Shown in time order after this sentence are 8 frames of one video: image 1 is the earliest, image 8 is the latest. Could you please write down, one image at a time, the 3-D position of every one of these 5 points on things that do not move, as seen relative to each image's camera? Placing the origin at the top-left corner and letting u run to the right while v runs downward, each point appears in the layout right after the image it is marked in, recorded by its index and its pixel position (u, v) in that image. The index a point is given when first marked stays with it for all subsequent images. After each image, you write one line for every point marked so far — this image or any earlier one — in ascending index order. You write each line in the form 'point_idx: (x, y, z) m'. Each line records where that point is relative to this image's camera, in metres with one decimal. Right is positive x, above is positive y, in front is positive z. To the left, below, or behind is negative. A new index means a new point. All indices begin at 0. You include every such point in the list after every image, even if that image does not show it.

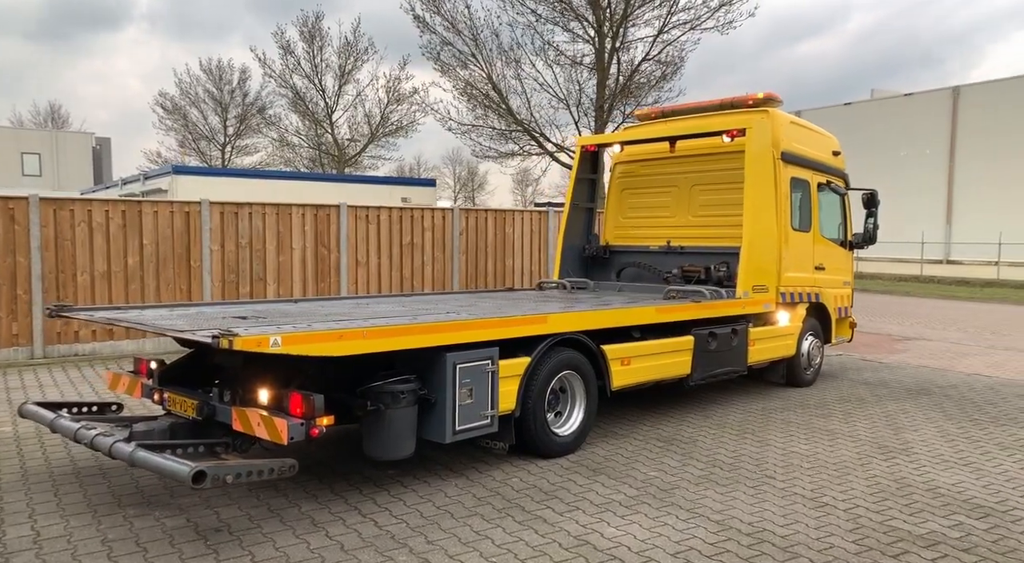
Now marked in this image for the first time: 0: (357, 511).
0: (-0.9, -1.3, +4.3) m
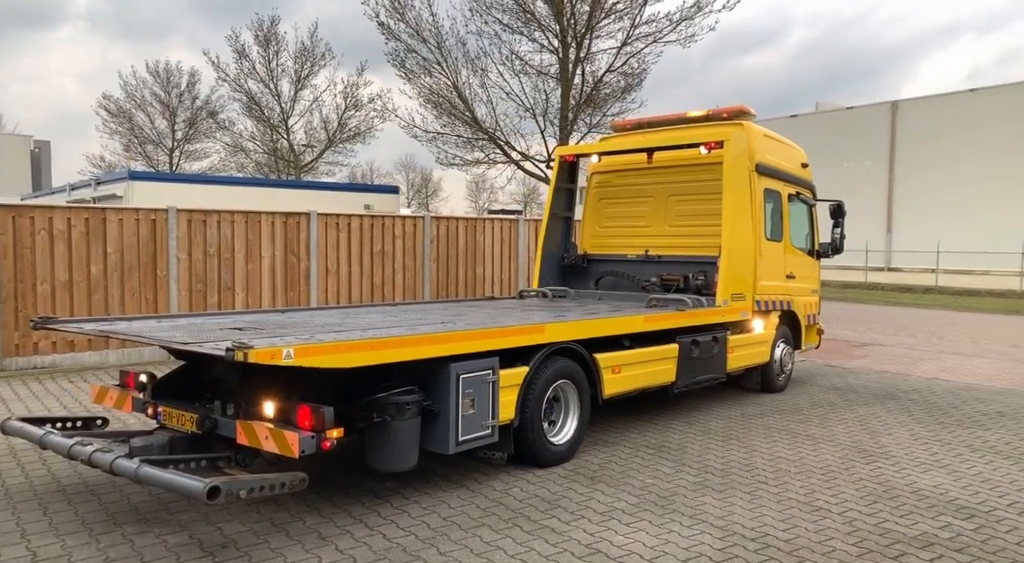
0: (-0.8, -1.3, +4.2) m
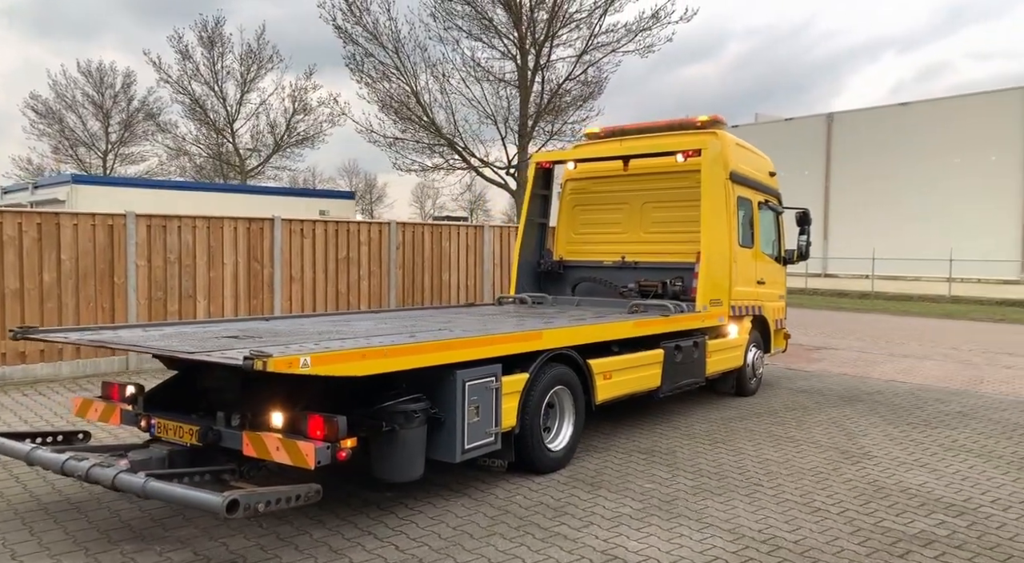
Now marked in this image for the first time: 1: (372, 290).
0: (-0.7, -1.4, +4.1) m
1: (-2.3, -0.1, +12.4) m
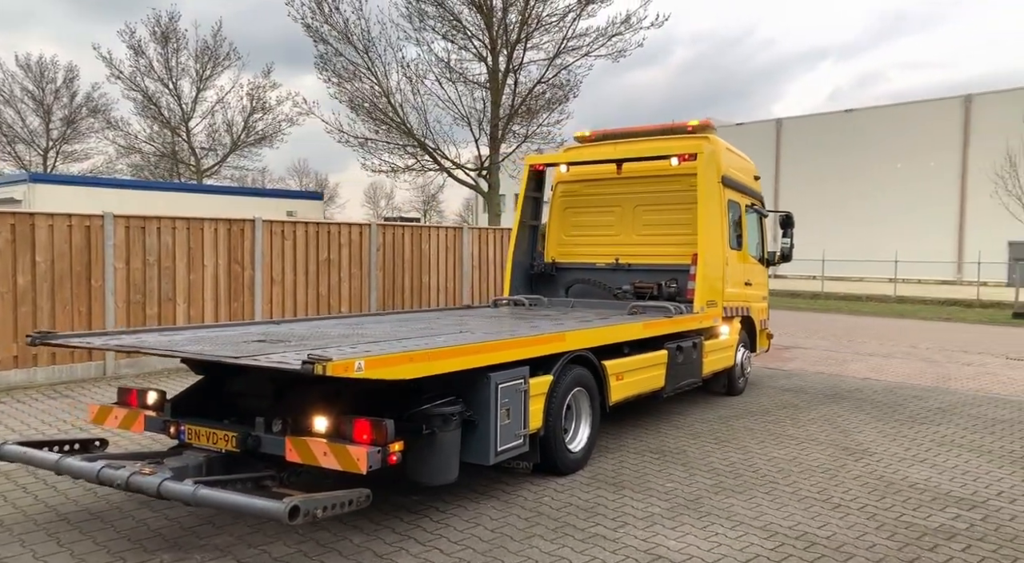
0: (-0.5, -1.4, +4.1) m
1: (-2.5, -0.2, +12.3) m
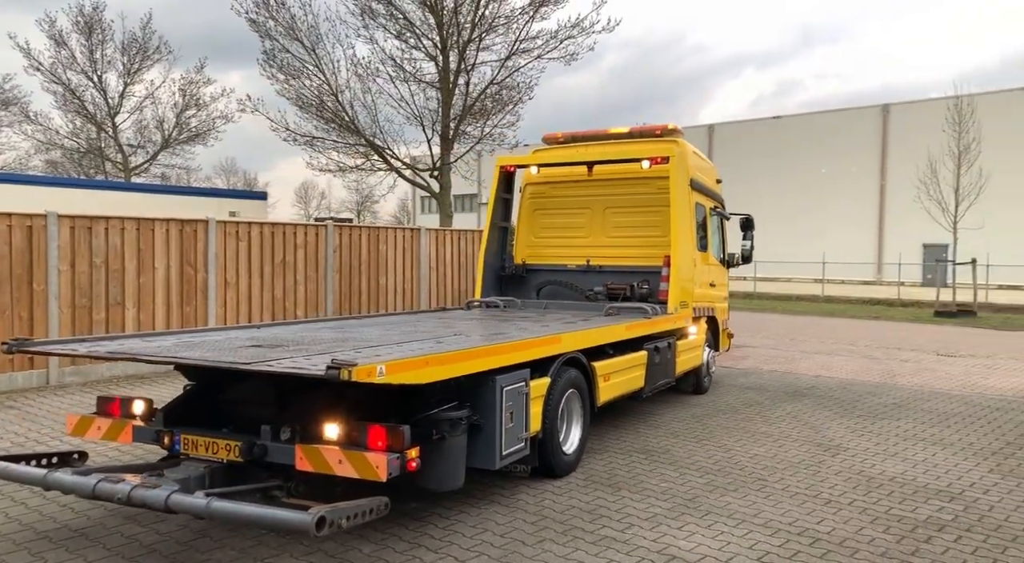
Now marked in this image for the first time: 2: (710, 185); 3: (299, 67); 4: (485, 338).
0: (-0.5, -1.4, +4.0) m
1: (-3.2, -0.2, +12.0) m
2: (+2.5, +1.2, +9.7) m
3: (-4.8, +4.8, +17.3) m
4: (-0.2, -0.4, +5.1) m
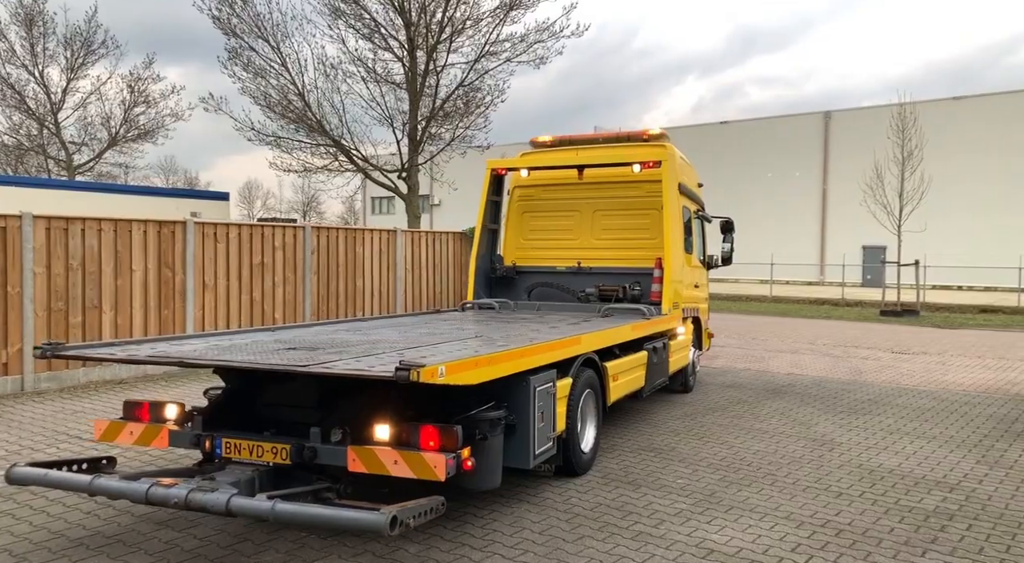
0: (-0.2, -1.4, +4.1) m
1: (-3.5, -0.2, +11.9) m
2: (+2.3, +1.2, +9.9) m
3: (-5.4, +4.8, +17.1) m
4: (0.0, -0.4, +5.2) m
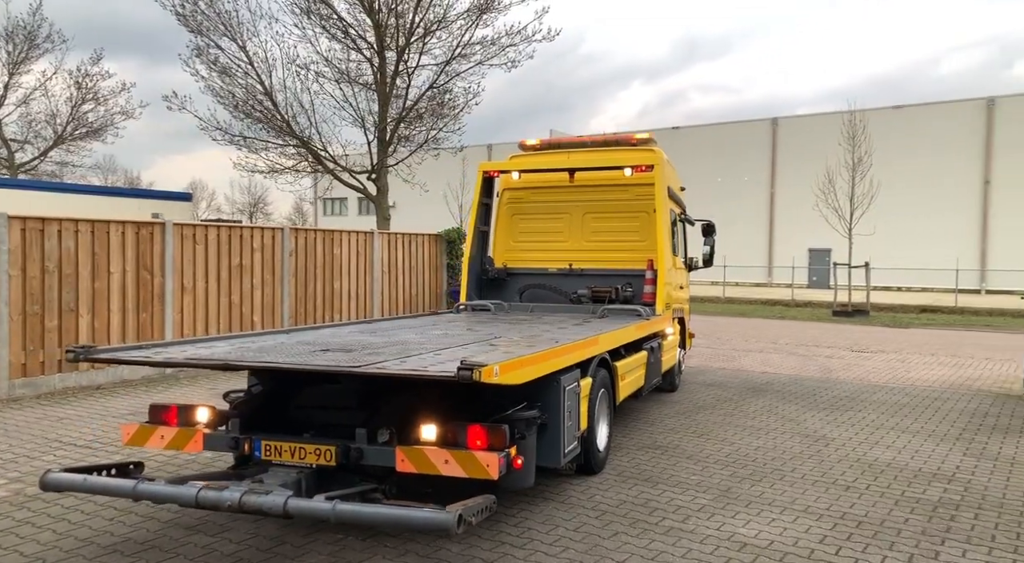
0: (0.0, -1.4, +4.2) m
1: (-3.7, -0.3, +11.7) m
2: (+2.2, +1.2, +10.1) m
3: (-6.0, +4.7, +16.8) m
4: (+0.1, -0.4, +5.2) m
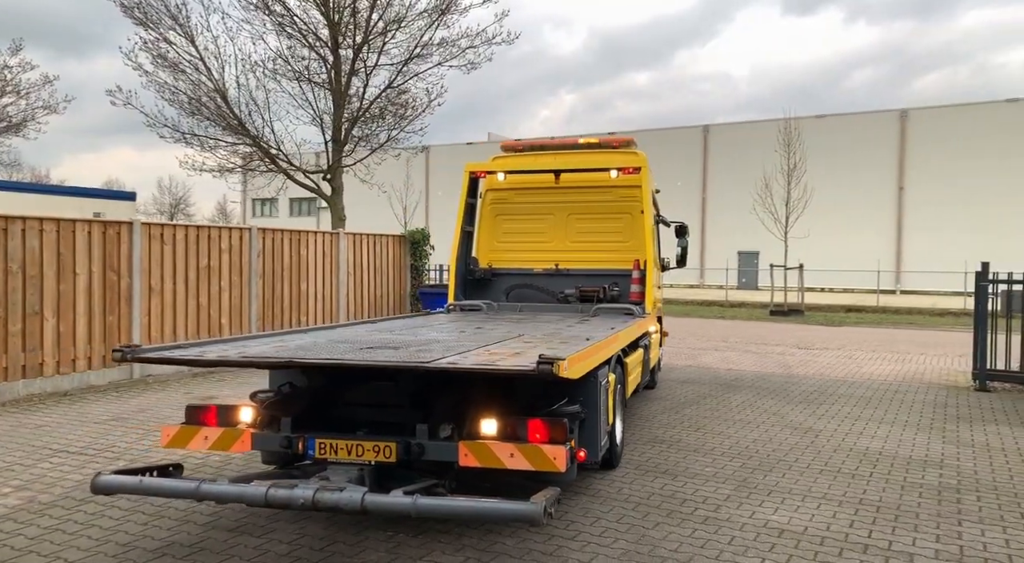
0: (+0.3, -1.4, +4.2) m
1: (-4.1, -0.3, +11.5) m
2: (+1.9, +1.2, +10.4) m
3: (-6.9, +4.7, +16.3) m
4: (+0.3, -0.4, +5.3) m
